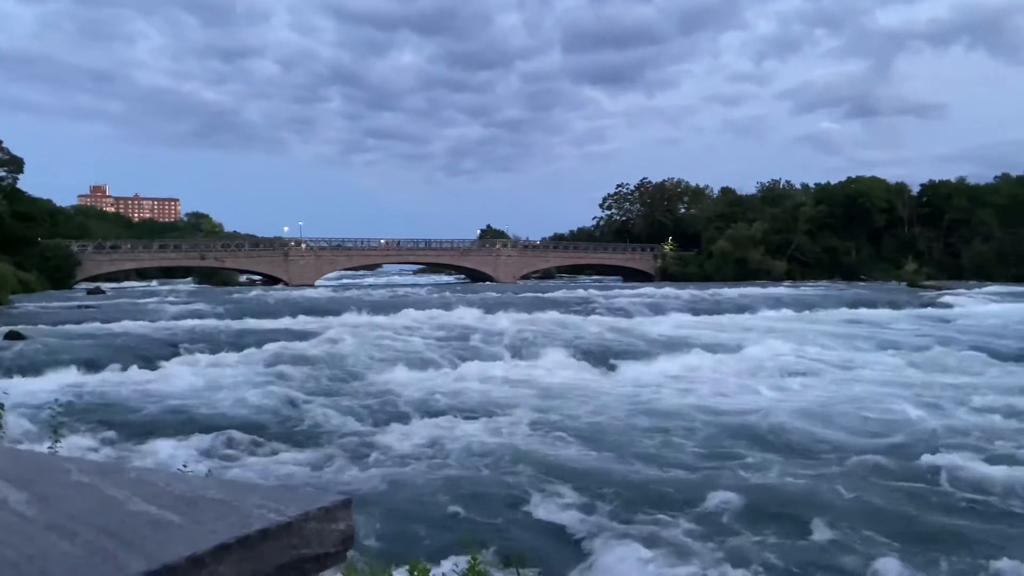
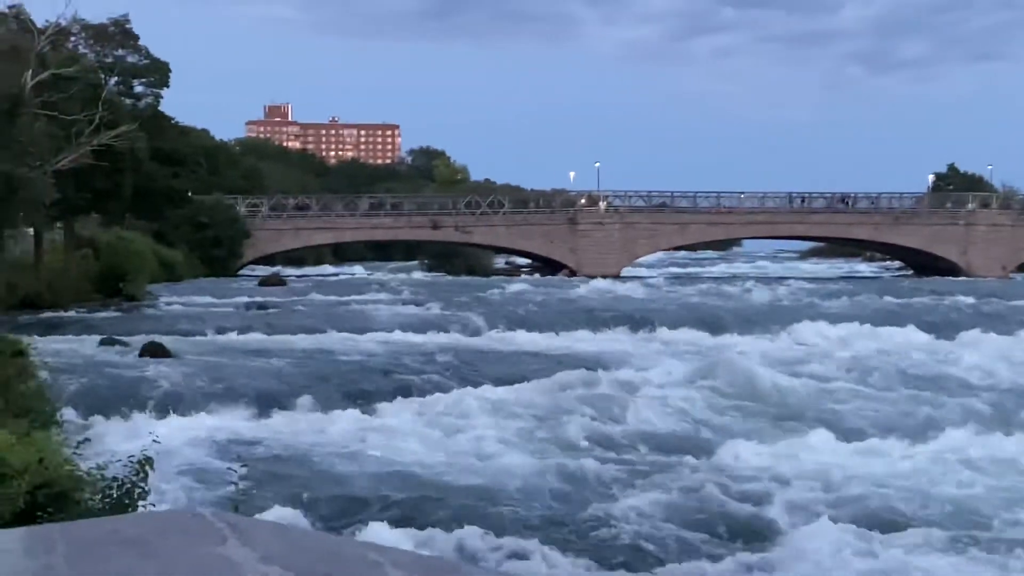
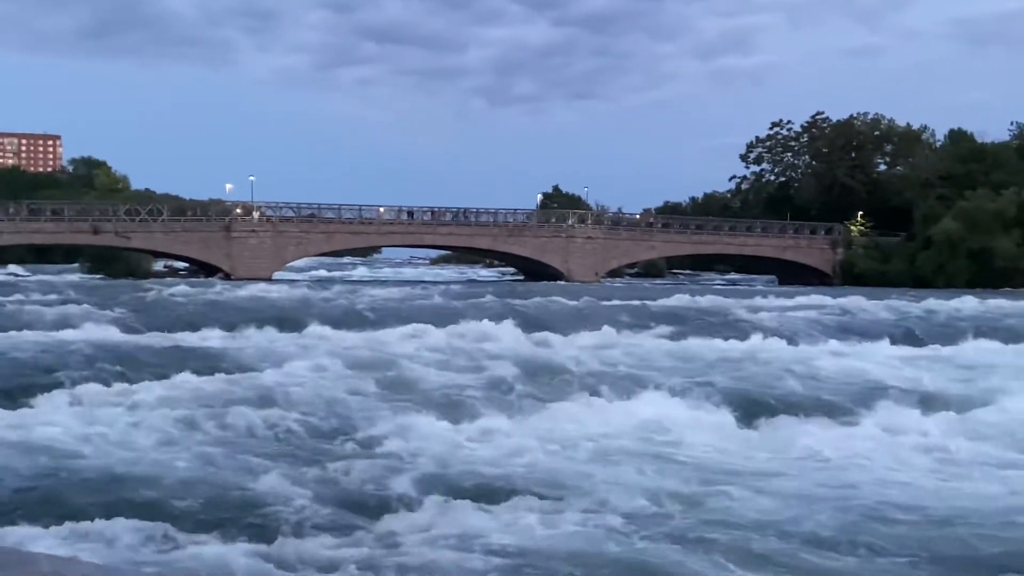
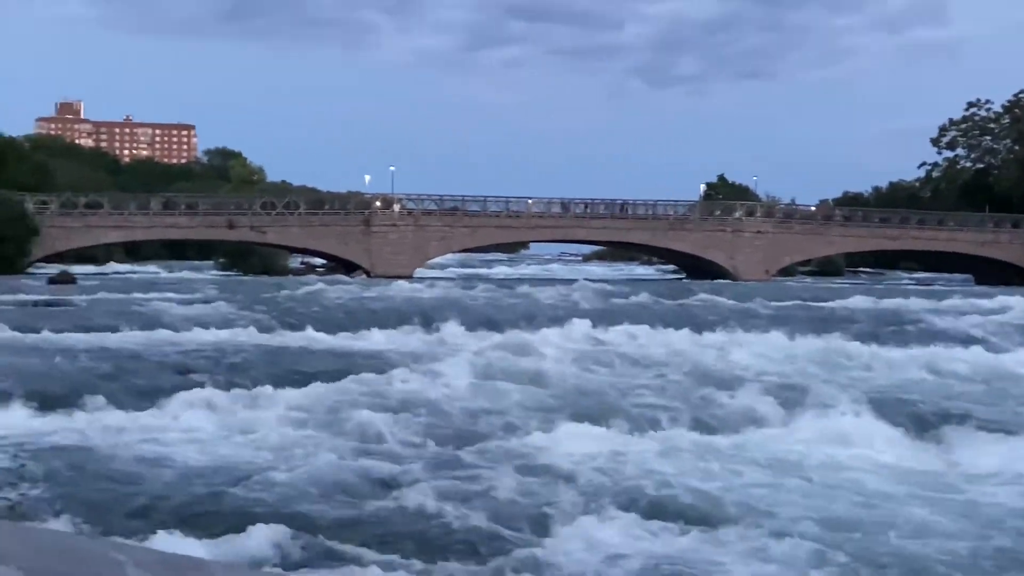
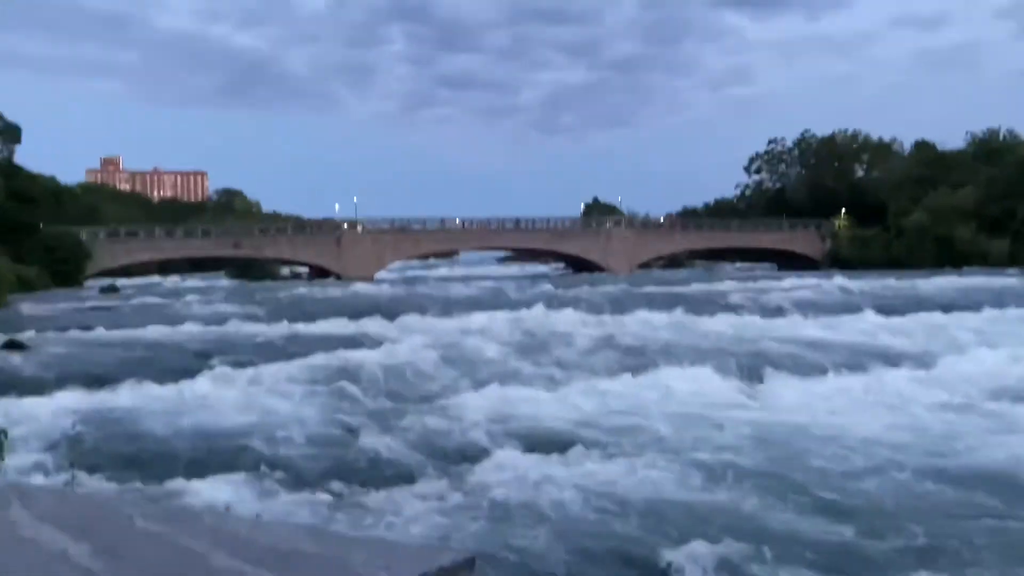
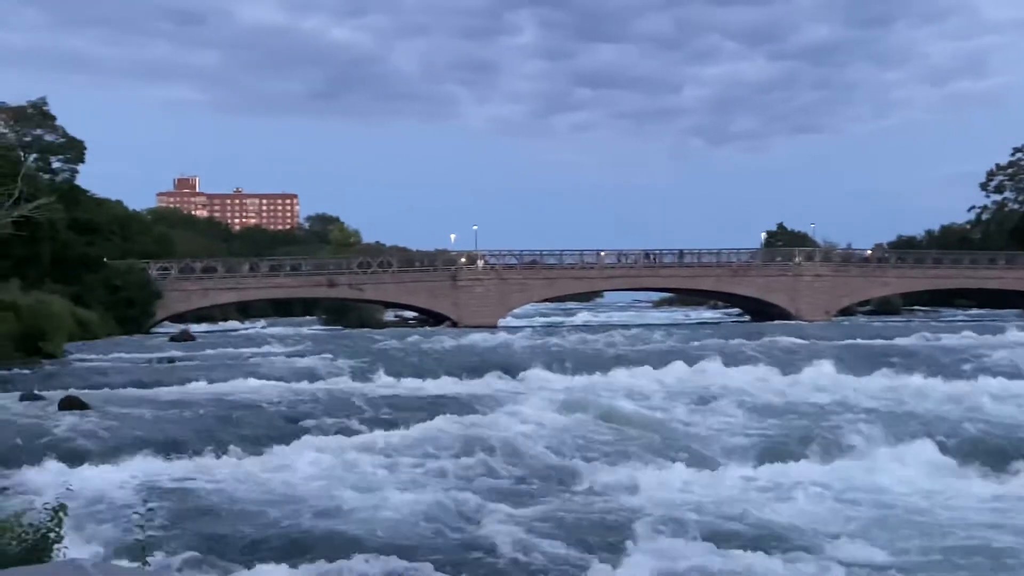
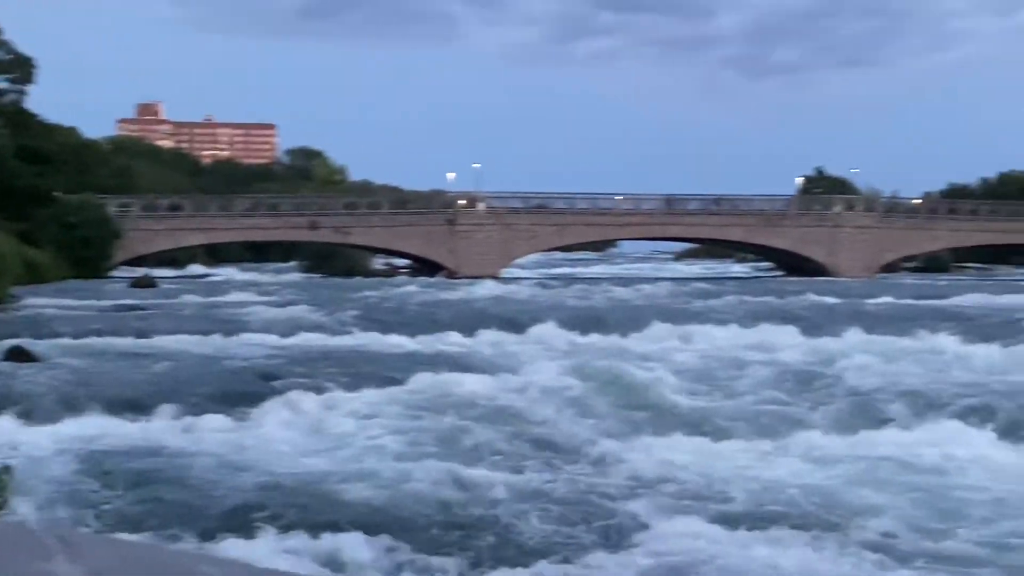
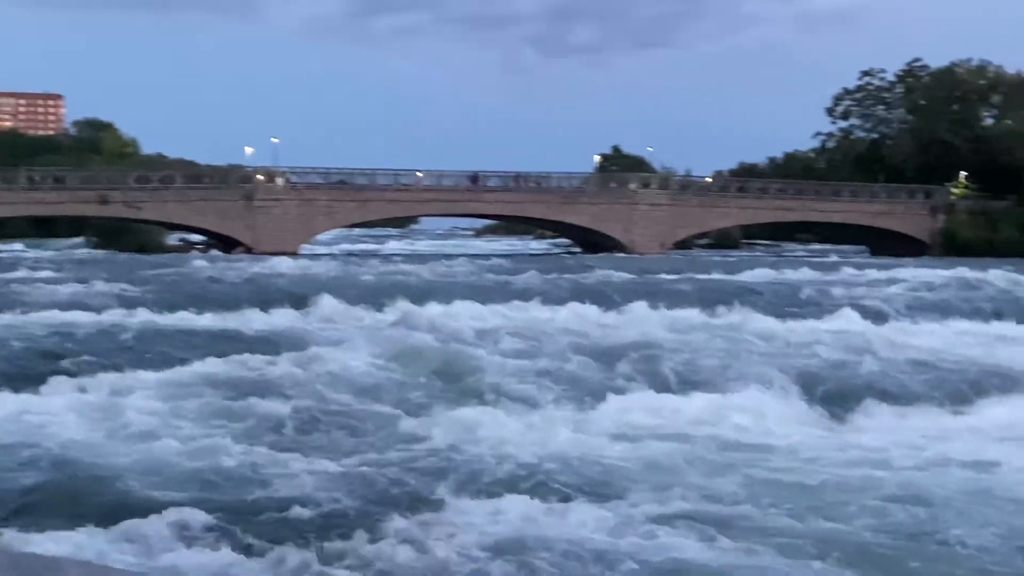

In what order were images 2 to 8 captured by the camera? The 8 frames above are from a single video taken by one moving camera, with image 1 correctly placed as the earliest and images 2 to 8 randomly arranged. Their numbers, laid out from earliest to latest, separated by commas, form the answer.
5, 6, 3, 4, 2, 7, 8
